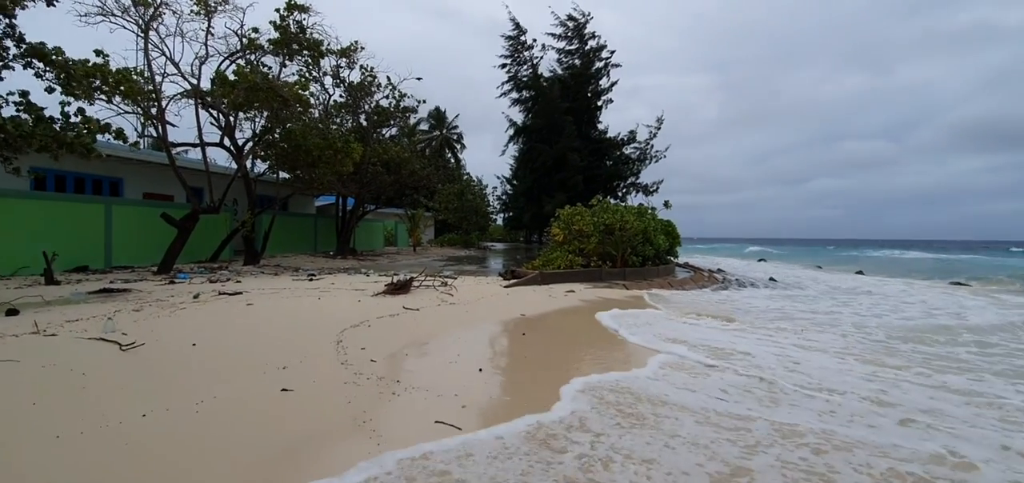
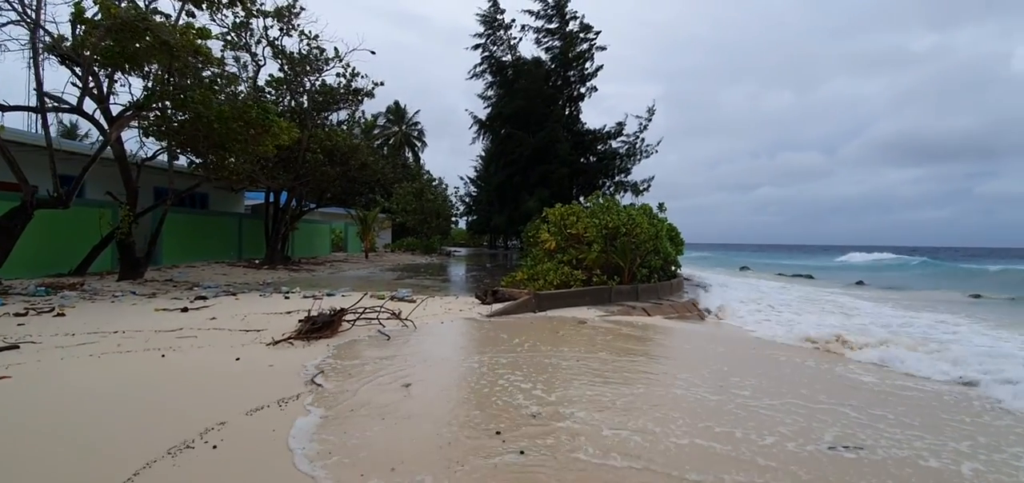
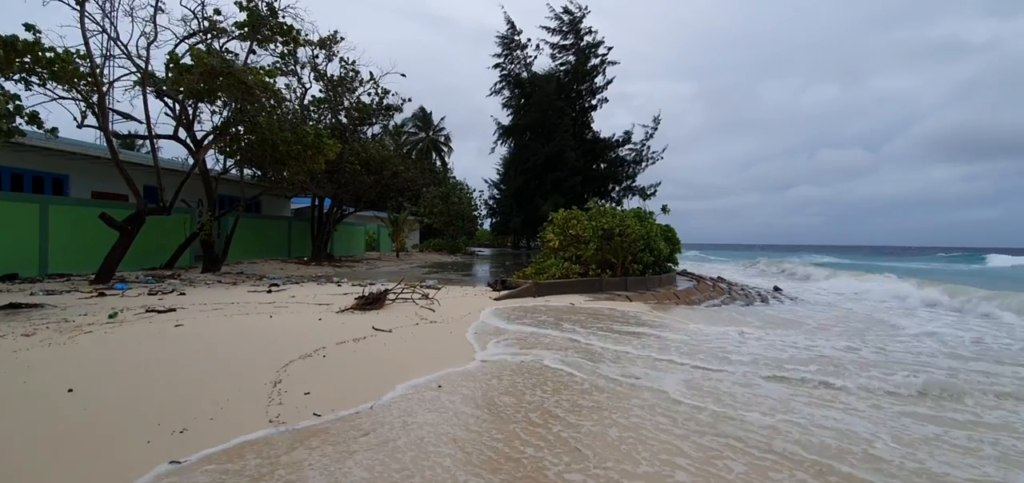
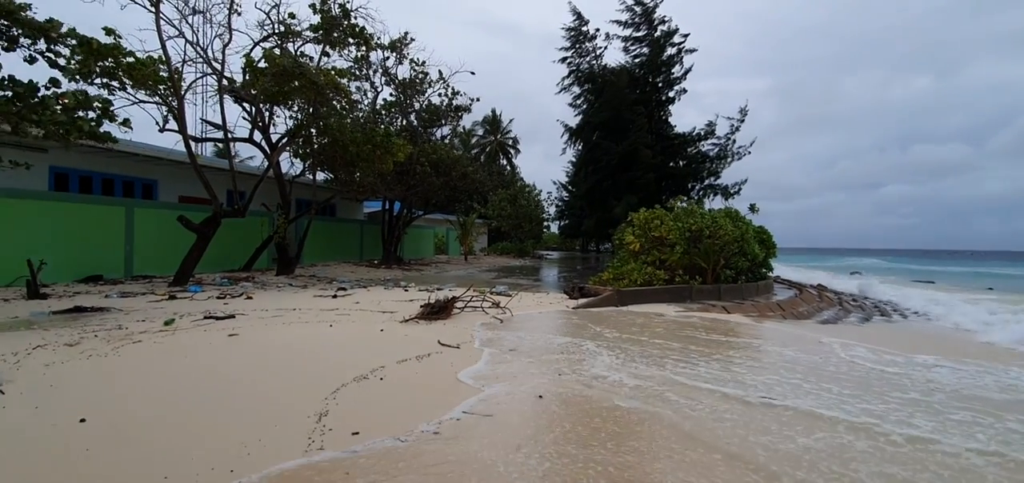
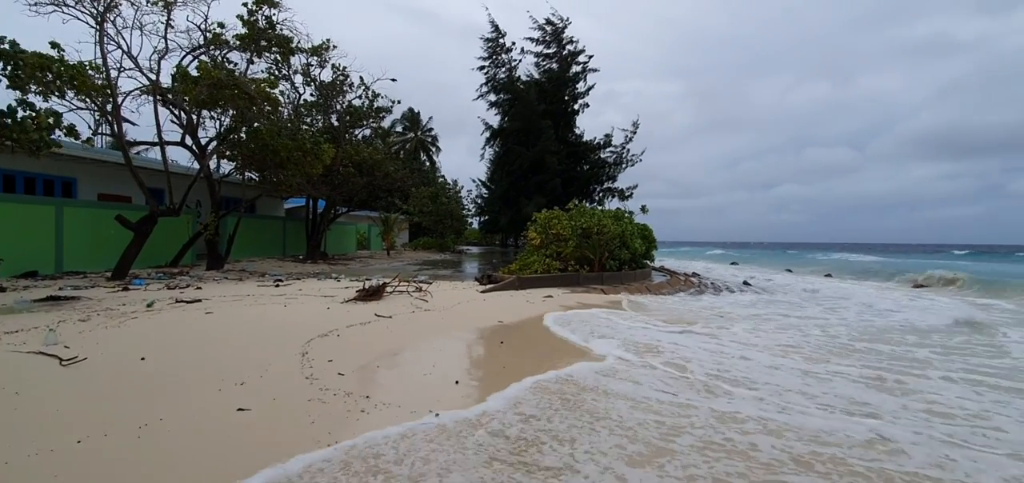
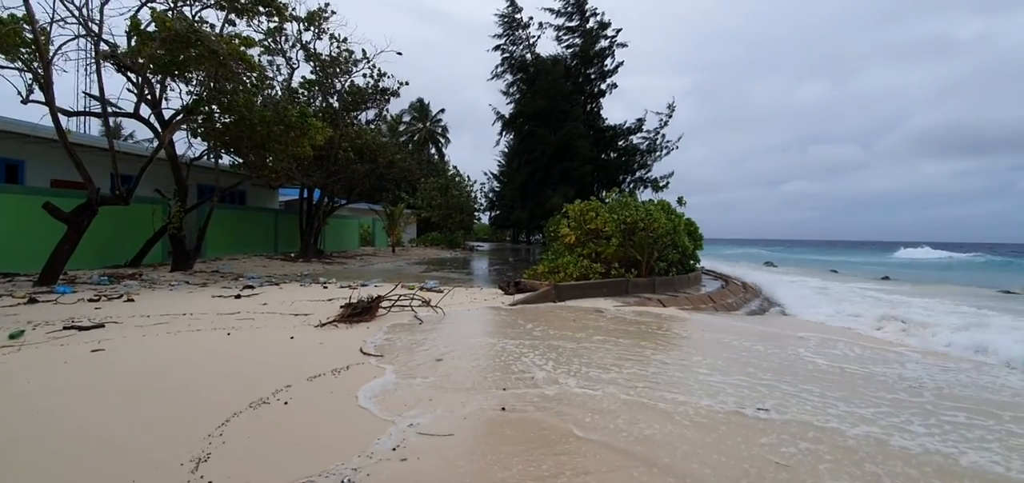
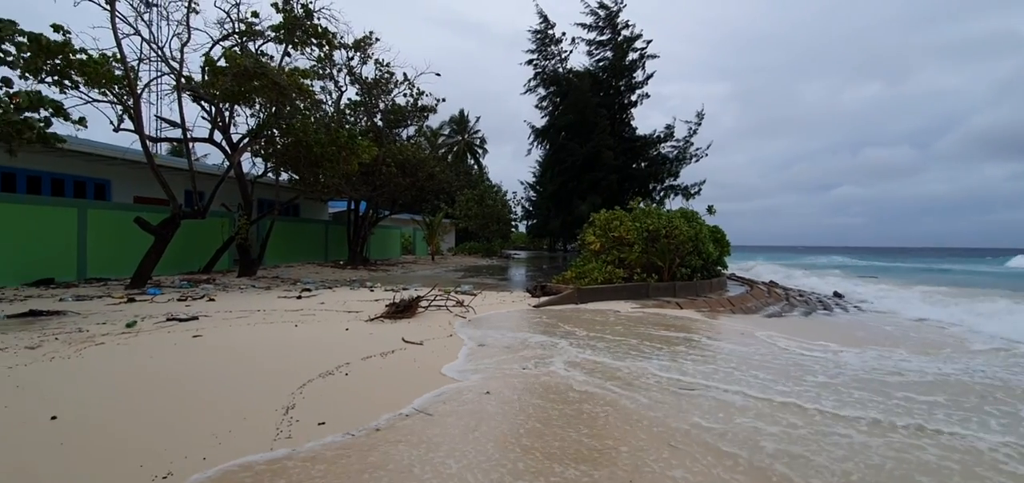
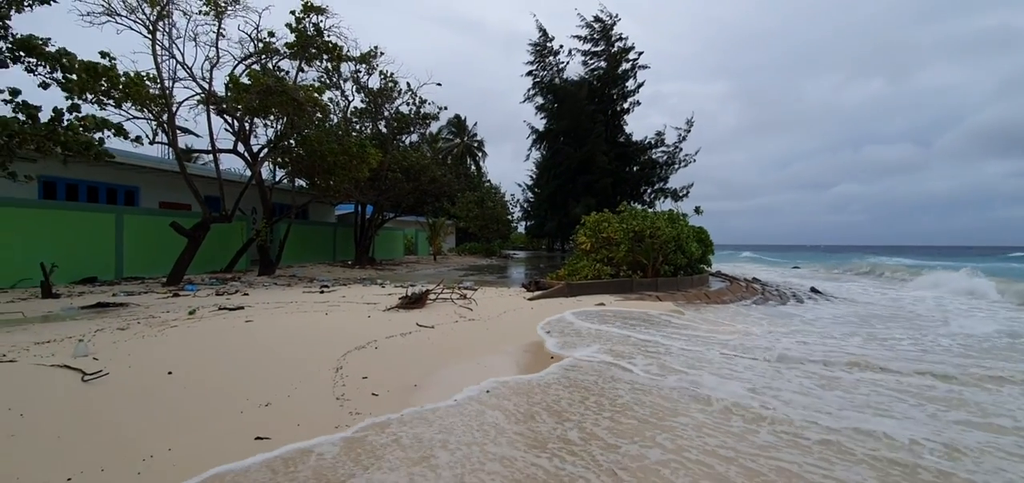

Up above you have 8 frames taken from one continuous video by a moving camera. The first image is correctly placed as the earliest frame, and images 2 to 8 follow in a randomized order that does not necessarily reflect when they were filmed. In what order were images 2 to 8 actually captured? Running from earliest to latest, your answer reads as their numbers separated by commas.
5, 8, 3, 7, 4, 6, 2
